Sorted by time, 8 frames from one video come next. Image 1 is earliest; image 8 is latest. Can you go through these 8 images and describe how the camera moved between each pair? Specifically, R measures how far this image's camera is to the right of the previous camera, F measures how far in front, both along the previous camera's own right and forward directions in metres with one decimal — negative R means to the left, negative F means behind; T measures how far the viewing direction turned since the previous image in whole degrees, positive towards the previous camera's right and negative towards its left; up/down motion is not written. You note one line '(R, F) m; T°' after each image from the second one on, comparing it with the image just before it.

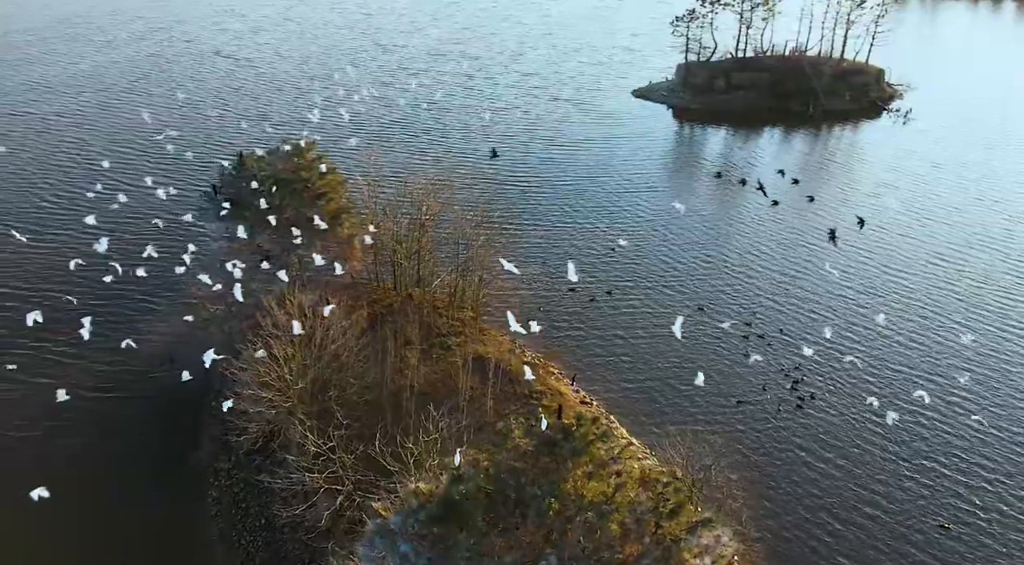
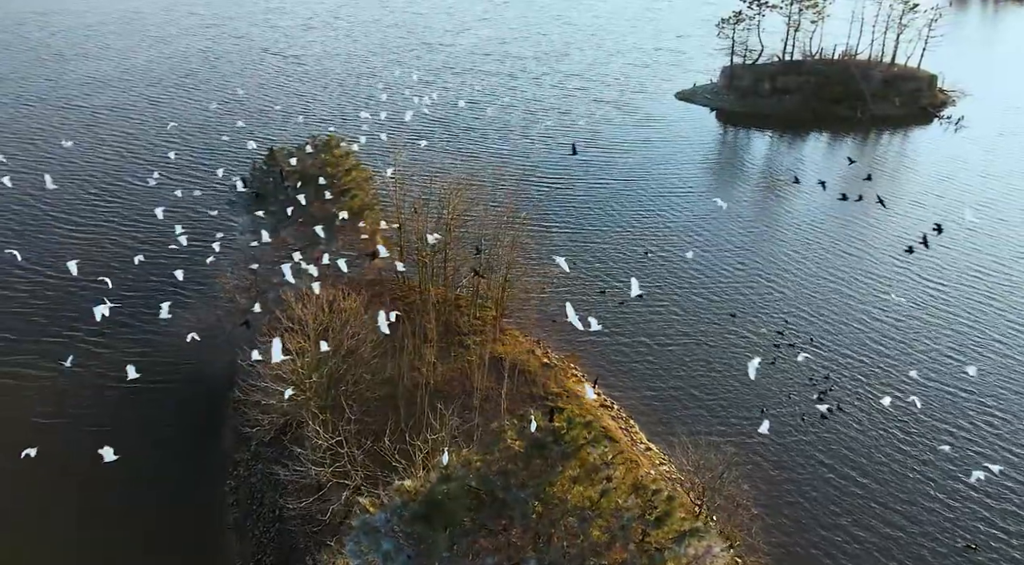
(+0.7, +0.1) m; -3°
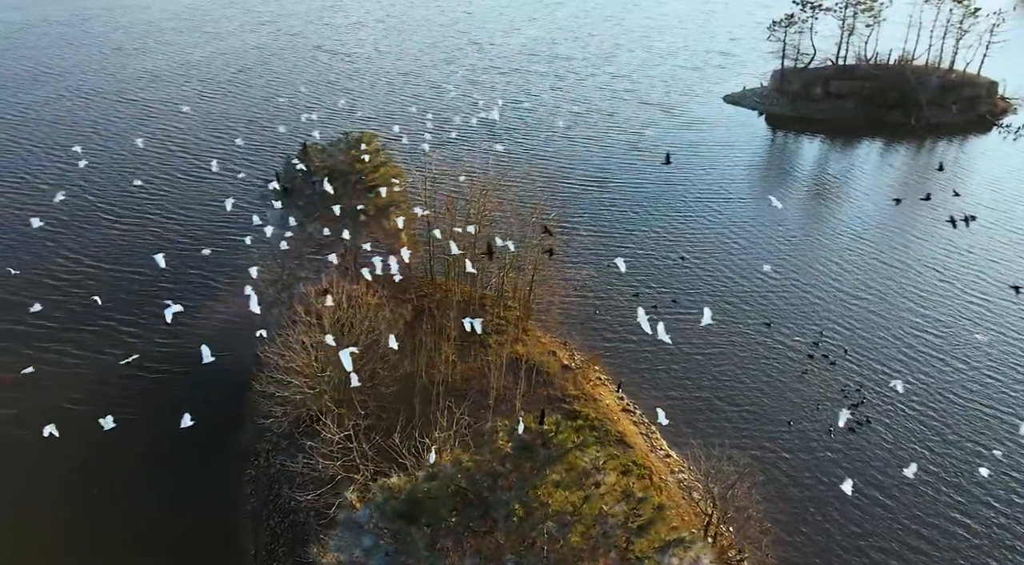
(+0.7, +0.1) m; -3°
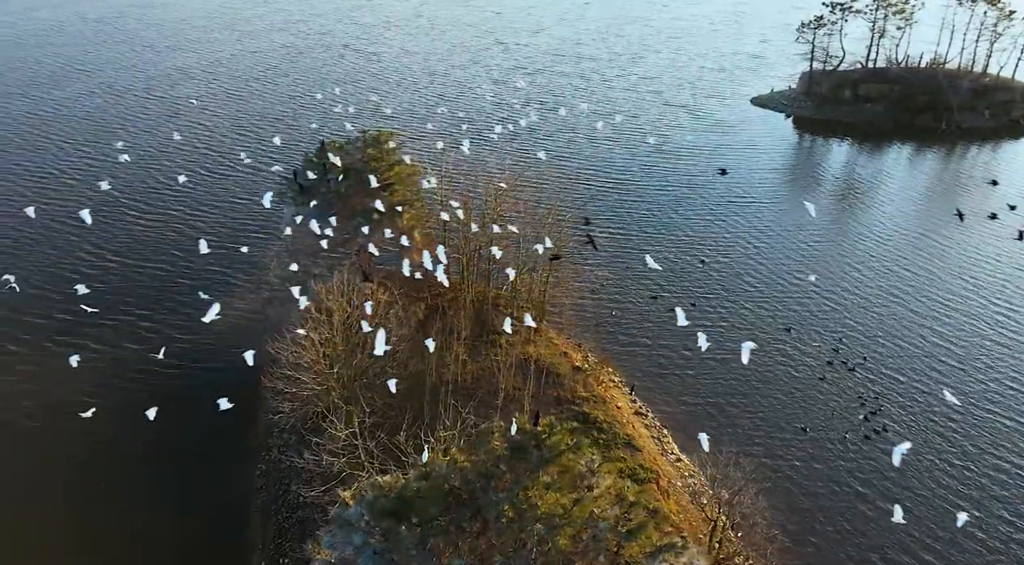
(+0.4, +0.1) m; -2°
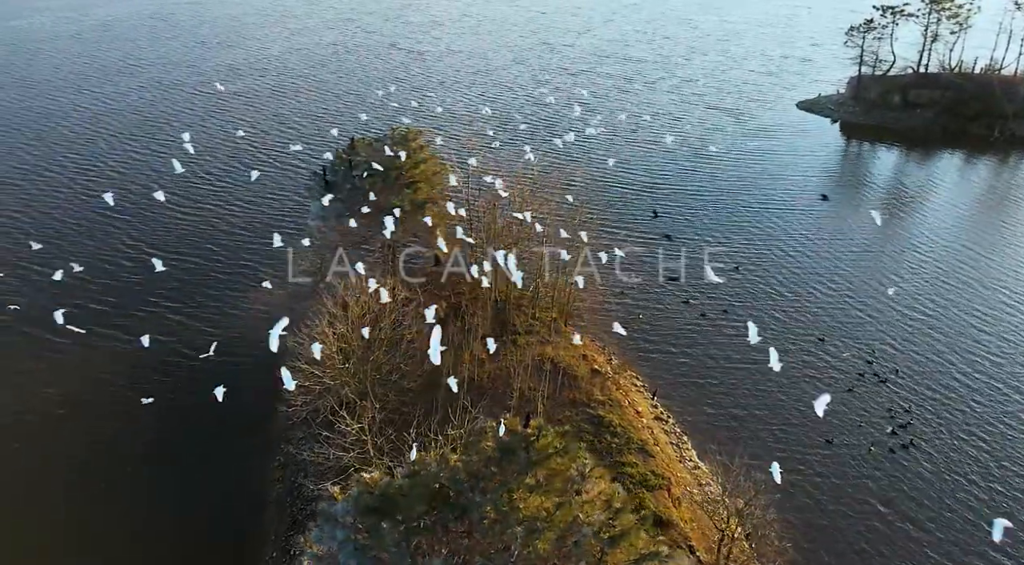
(+0.7, +0.1) m; -3°
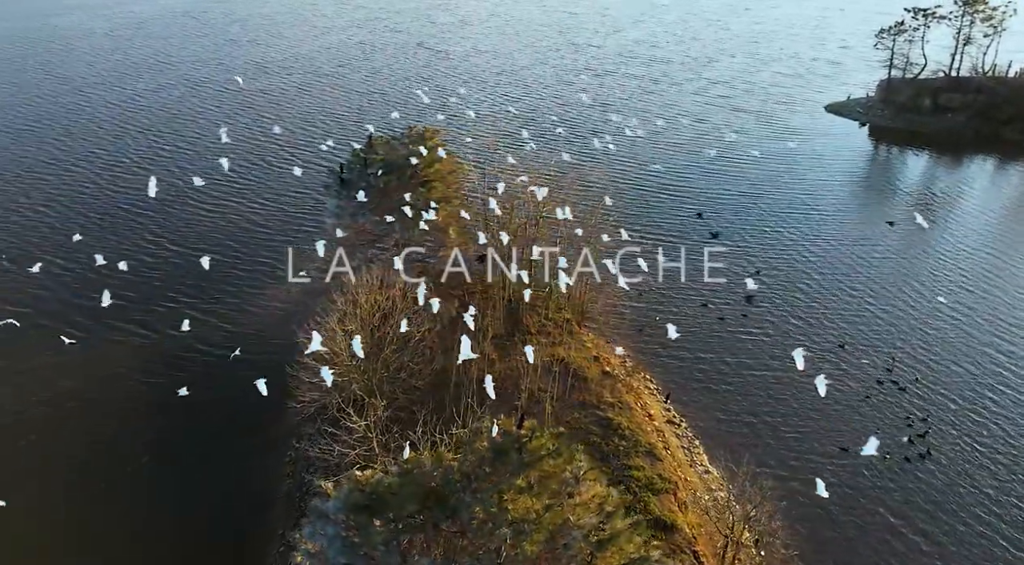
(+0.4, 0.0) m; -2°
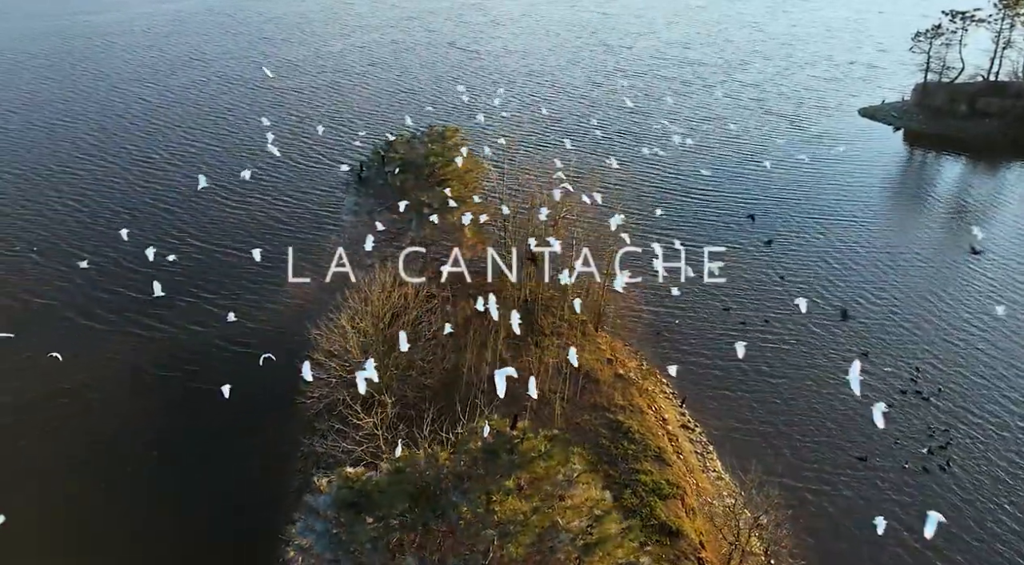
(+0.5, +0.1) m; -2°
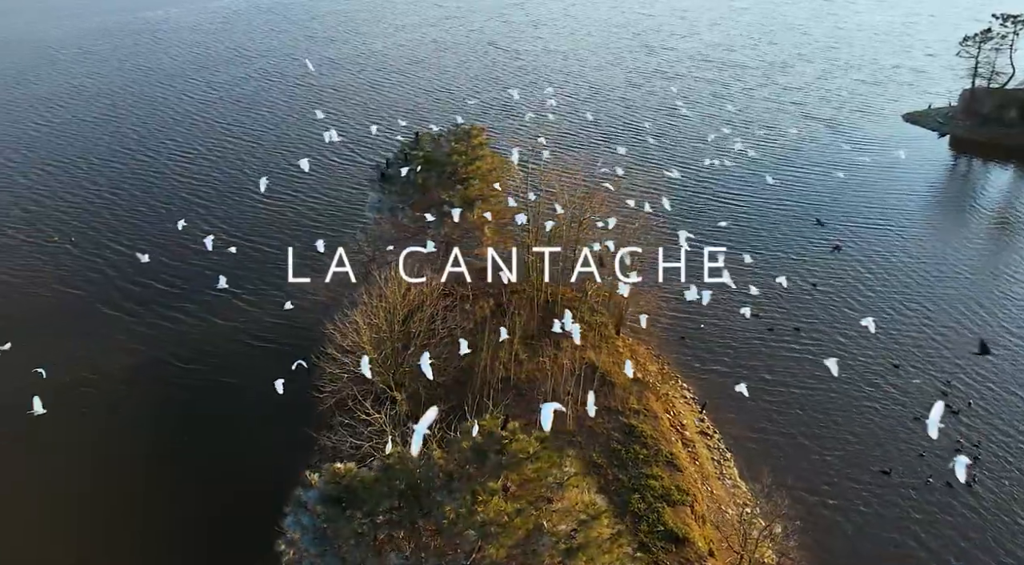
(+0.6, +0.1) m; -2°
